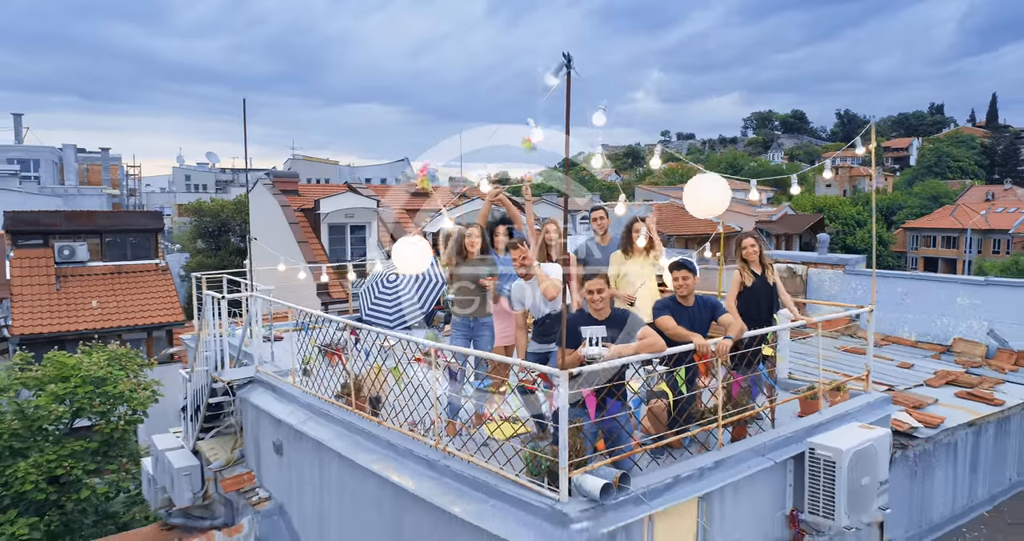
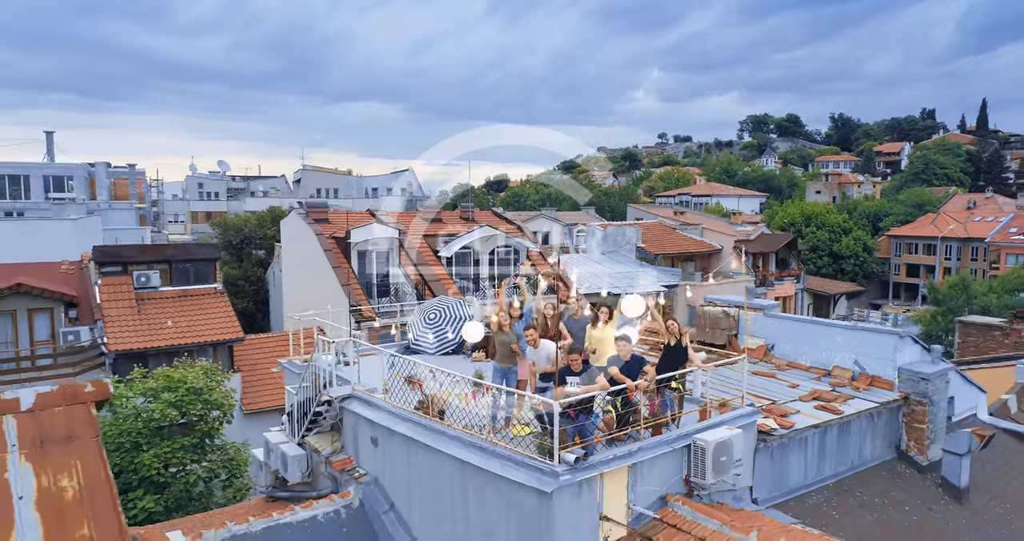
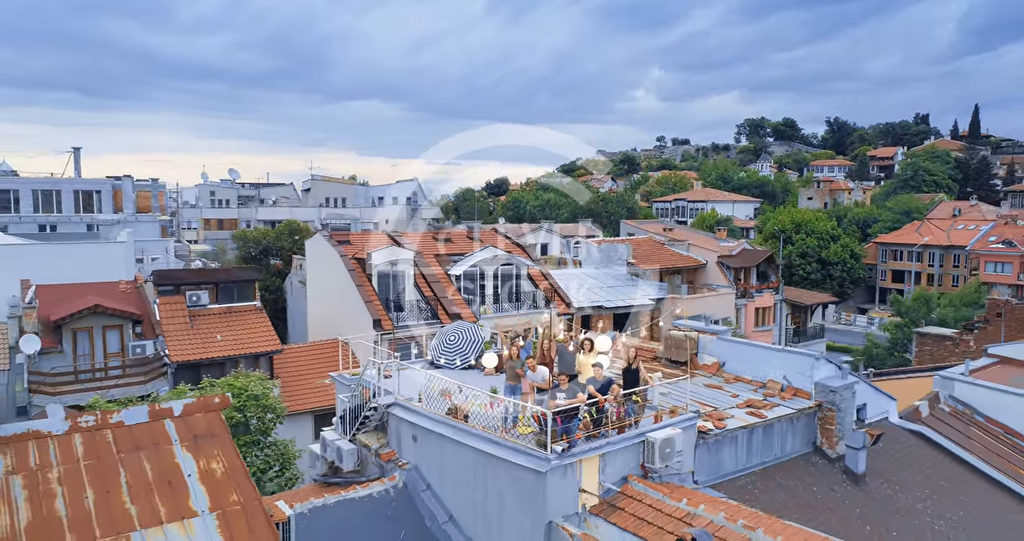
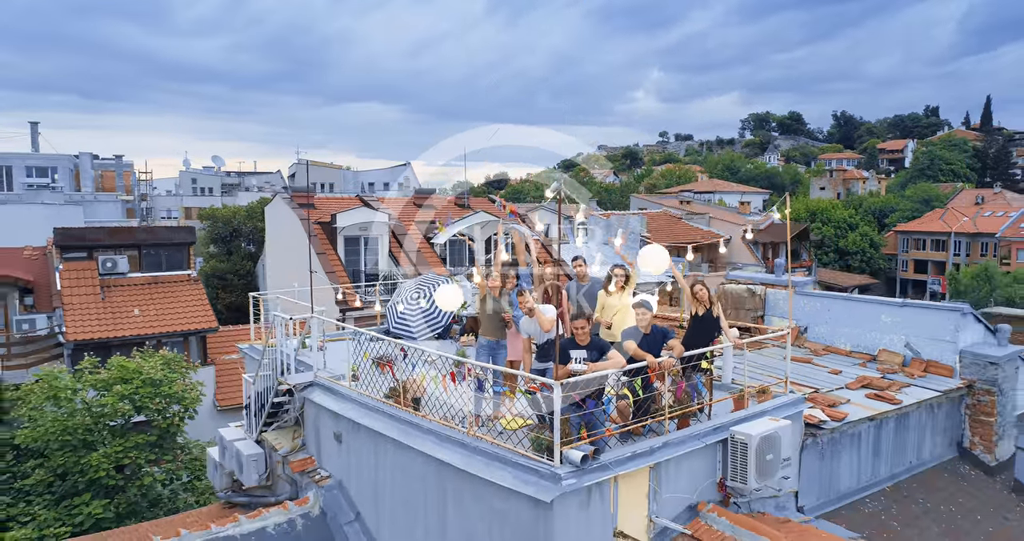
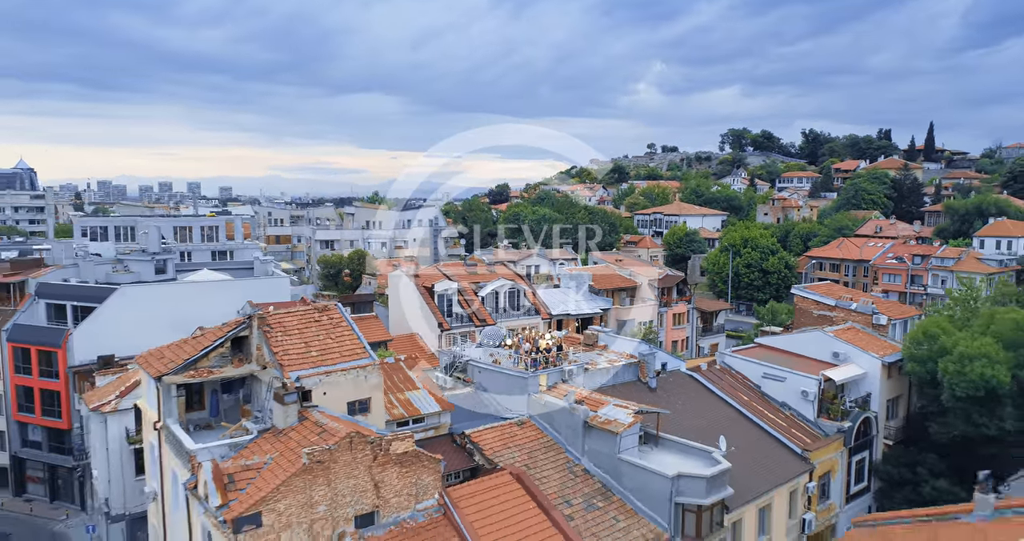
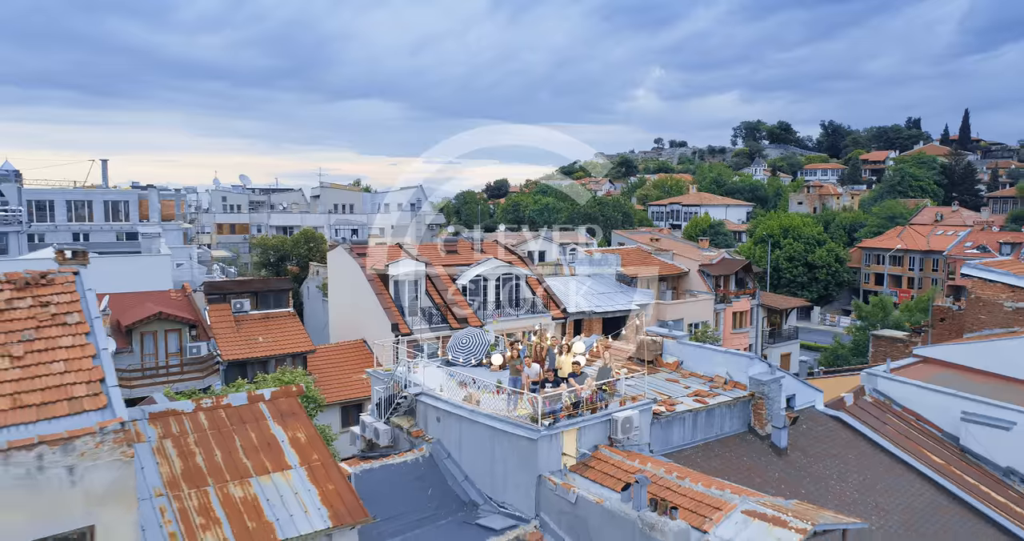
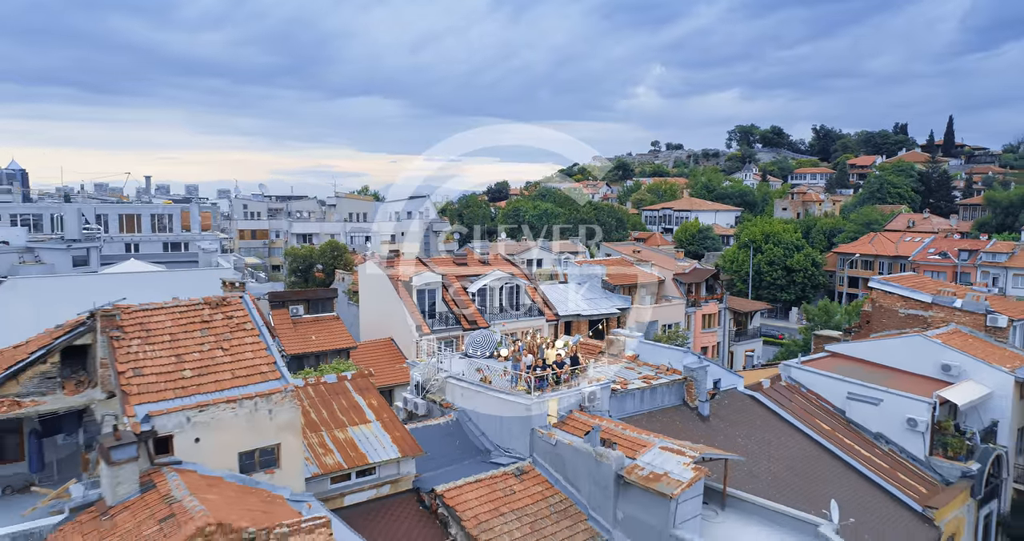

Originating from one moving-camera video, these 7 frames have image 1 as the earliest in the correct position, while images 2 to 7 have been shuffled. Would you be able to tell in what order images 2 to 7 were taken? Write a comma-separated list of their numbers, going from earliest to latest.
4, 2, 3, 6, 7, 5
